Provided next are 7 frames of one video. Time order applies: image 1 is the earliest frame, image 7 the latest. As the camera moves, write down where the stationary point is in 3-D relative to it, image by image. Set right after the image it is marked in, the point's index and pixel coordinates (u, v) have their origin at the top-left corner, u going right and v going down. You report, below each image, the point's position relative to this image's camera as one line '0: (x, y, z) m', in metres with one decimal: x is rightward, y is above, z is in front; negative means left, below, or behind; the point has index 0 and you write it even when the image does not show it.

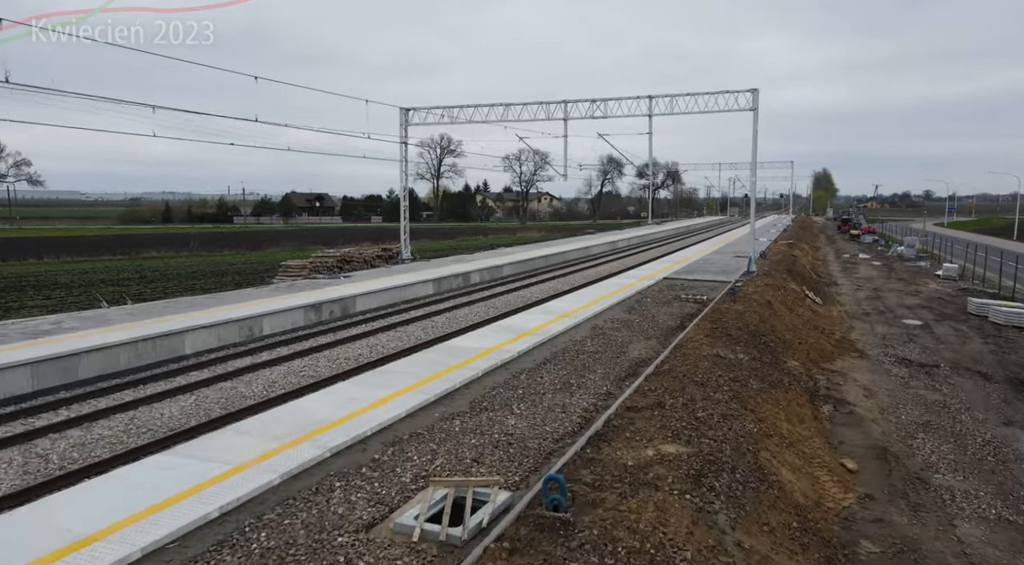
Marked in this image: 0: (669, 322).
0: (+3.2, -0.8, +13.4) m
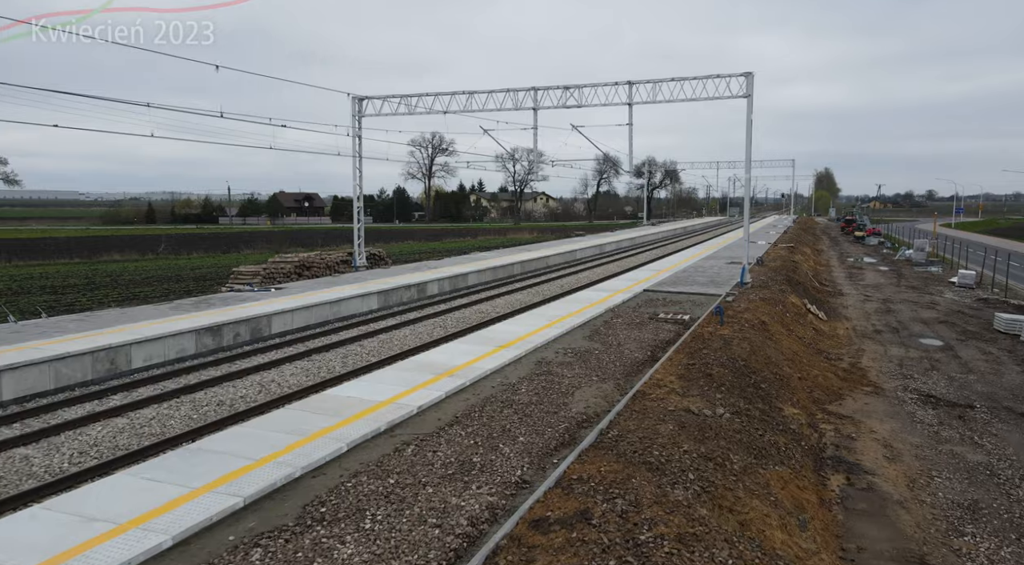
0: (+2.0, -1.2, +10.7) m
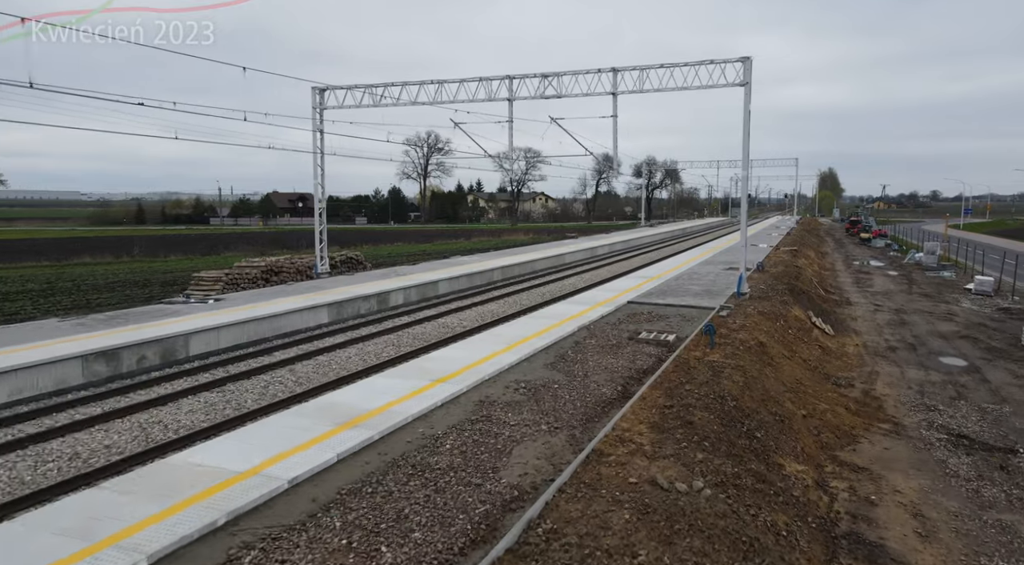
0: (+1.2, -1.4, +8.7) m
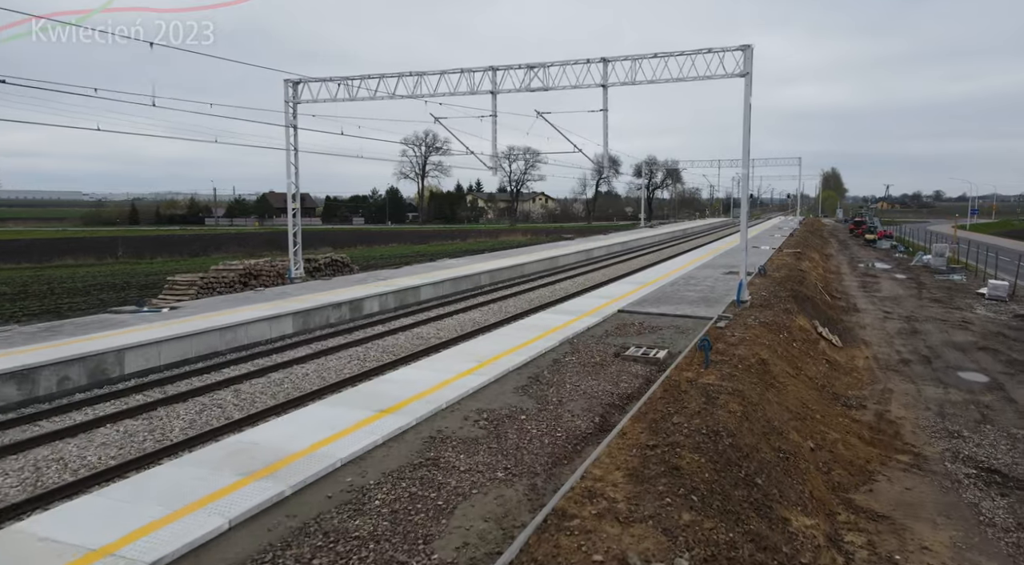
0: (+0.8, -1.6, +7.5) m
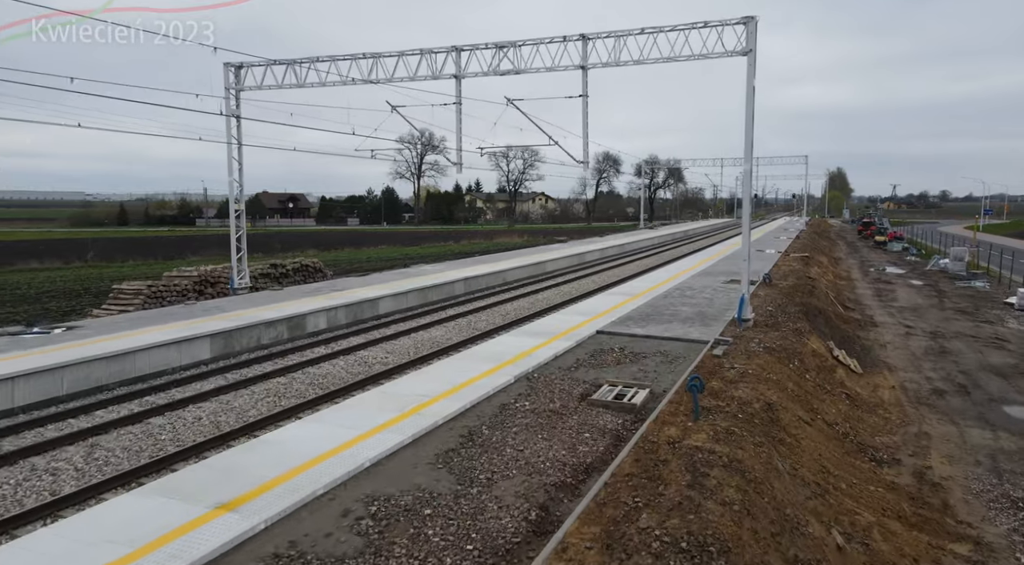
0: (0.0, -1.9, +5.2) m
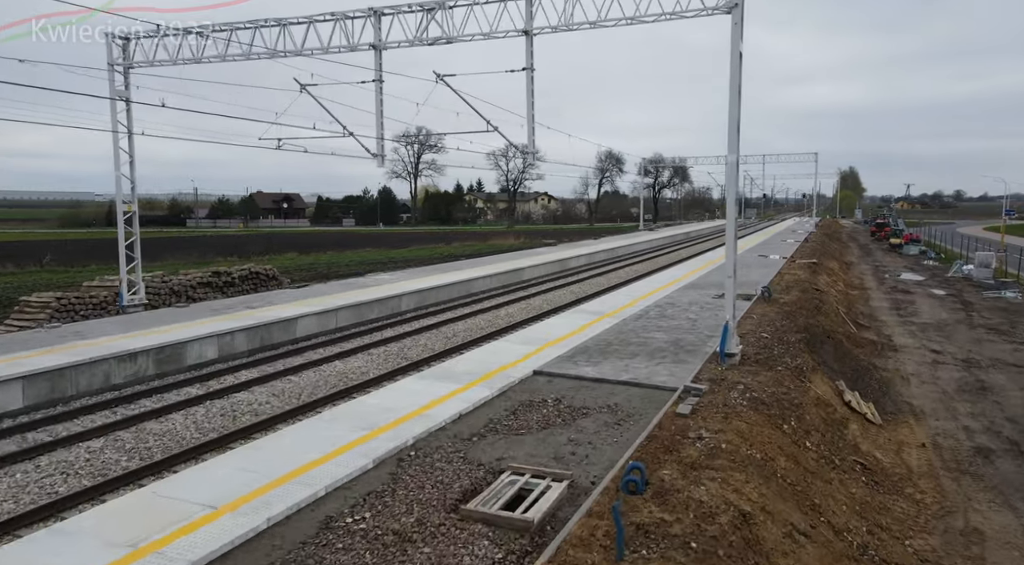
0: (-1.4, -2.2, +2.3) m
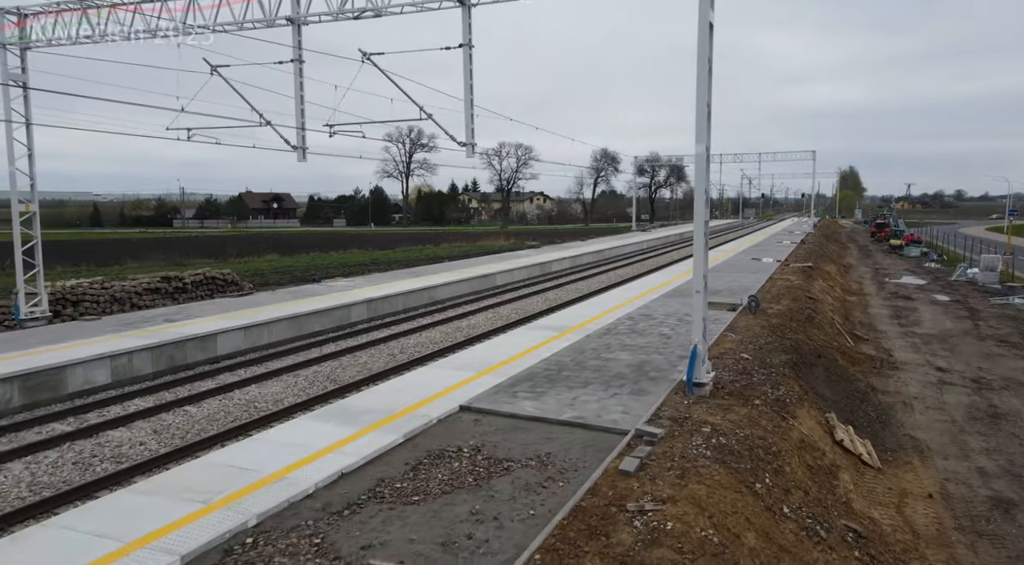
0: (-2.3, -2.4, +0.7) m
